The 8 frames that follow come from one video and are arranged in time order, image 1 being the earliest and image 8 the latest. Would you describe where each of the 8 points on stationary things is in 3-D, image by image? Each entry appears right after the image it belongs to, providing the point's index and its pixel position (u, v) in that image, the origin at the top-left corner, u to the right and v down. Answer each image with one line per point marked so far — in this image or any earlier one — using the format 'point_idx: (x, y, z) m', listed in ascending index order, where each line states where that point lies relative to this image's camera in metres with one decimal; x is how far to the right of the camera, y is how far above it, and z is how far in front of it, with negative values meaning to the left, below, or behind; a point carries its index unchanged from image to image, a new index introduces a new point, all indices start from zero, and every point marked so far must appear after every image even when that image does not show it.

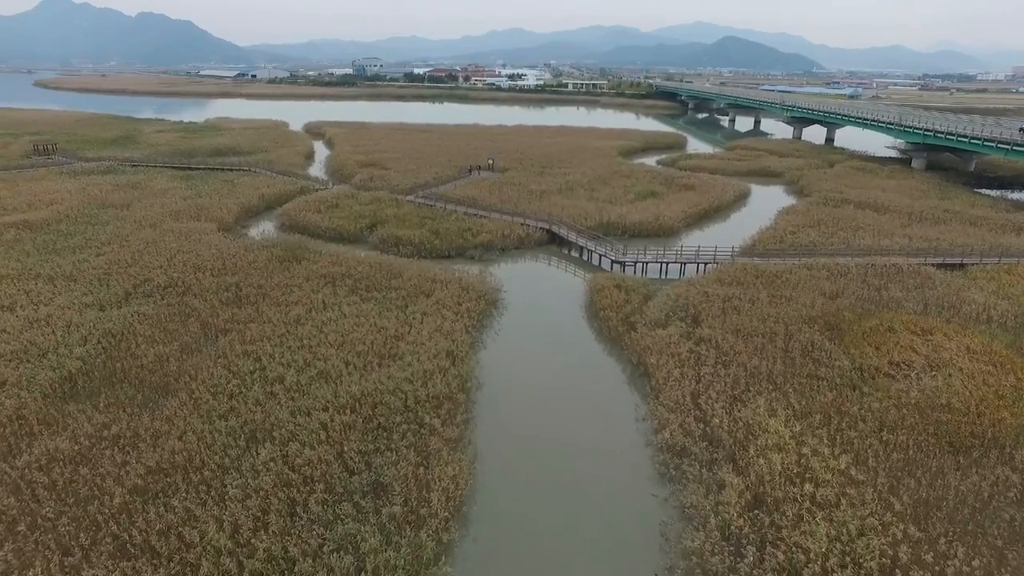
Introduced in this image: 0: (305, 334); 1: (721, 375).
0: (-5.9, -1.4, +18.6) m
1: (+5.3, -2.2, +16.5) m
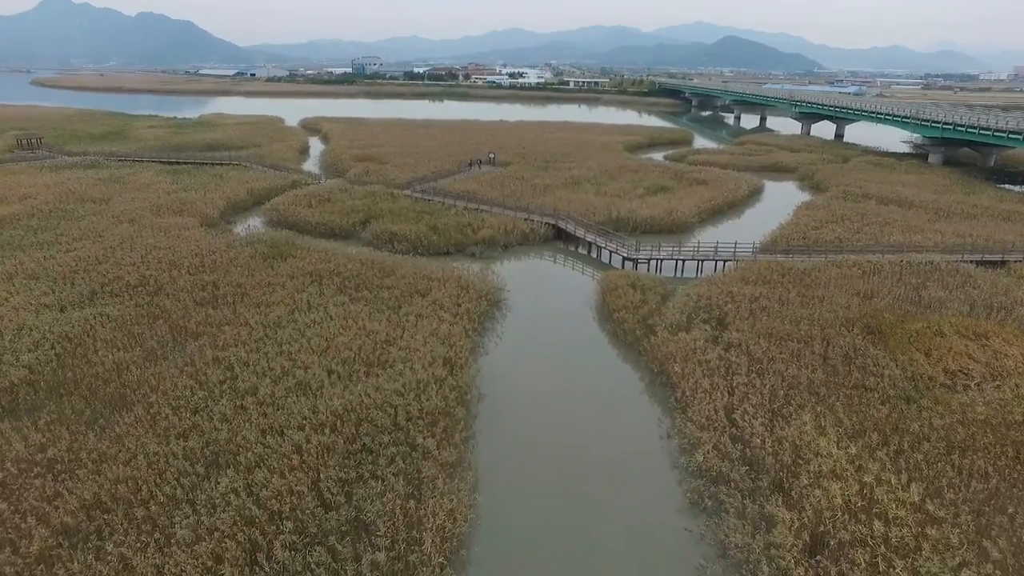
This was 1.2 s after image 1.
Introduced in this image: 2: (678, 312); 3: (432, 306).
0: (-5.8, -1.3, +16.6) m
1: (+5.4, -2.2, +14.5) m
2: (+4.9, -0.7, +19.0) m
3: (-2.3, -0.5, +18.8) m
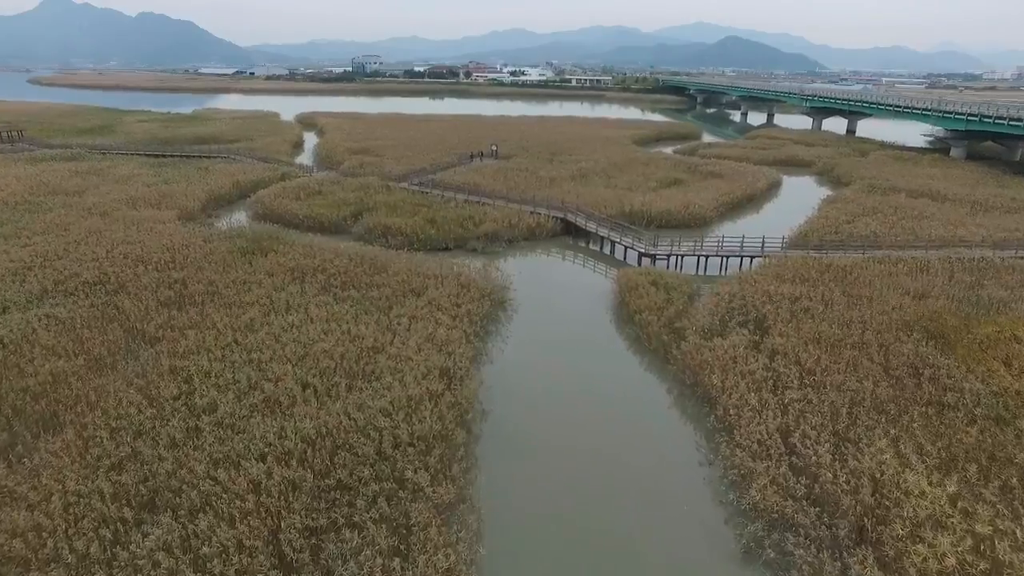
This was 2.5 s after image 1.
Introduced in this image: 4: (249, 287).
0: (-5.6, -1.3, +14.3) m
1: (+5.6, -2.1, +12.1) m
2: (+5.1, -0.7, +16.7) m
3: (-2.1, -0.5, +16.4) m
4: (-7.2, 0.0, +17.8) m
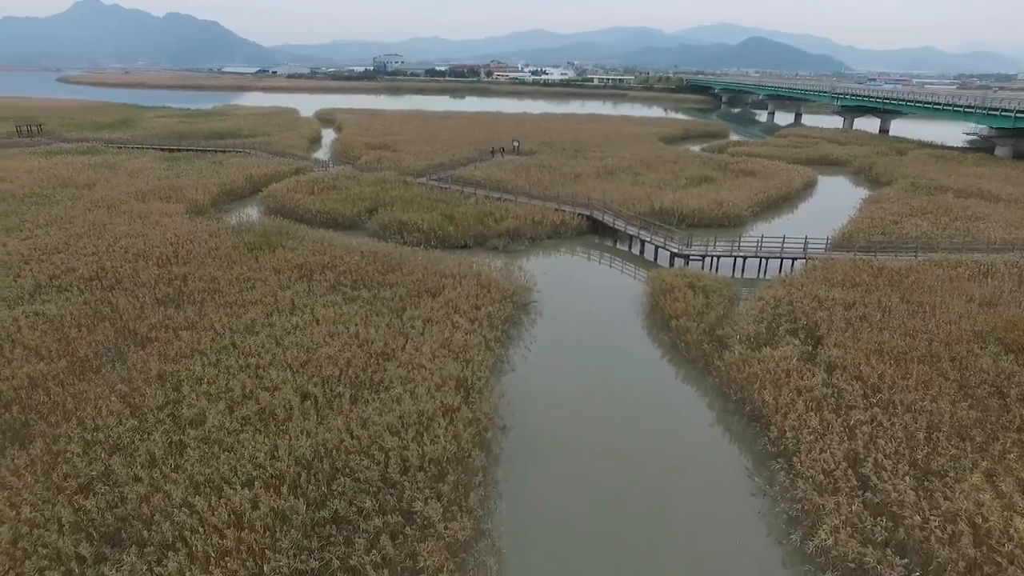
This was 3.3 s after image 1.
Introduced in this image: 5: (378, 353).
0: (-5.1, -1.2, +13.0) m
1: (+6.0, -2.2, +10.5) m
2: (+5.6, -0.8, +15.1) m
3: (-1.6, -0.5, +15.0) m
4: (-6.6, +0.1, +16.5) m
5: (-2.6, -1.3, +12.8) m
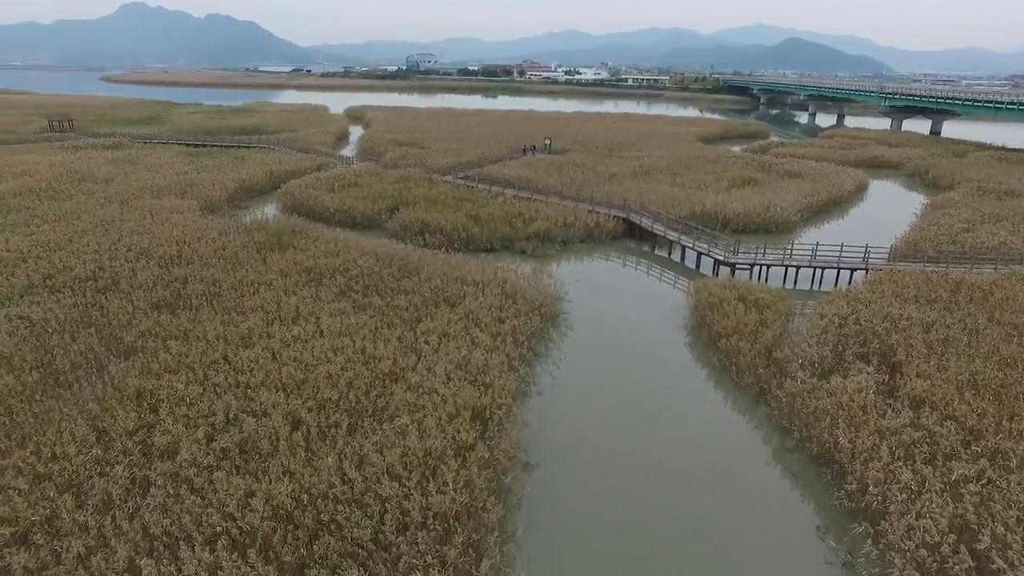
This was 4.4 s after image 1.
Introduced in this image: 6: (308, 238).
0: (-4.7, -1.4, +11.5) m
1: (+6.4, -2.5, +8.6) m
2: (+6.2, -1.1, +13.1) m
3: (-1.0, -0.7, +13.4) m
4: (-6.0, 0.0, +15.1) m
5: (-2.2, -1.5, +11.2) m
6: (-6.1, +1.5, +19.5) m
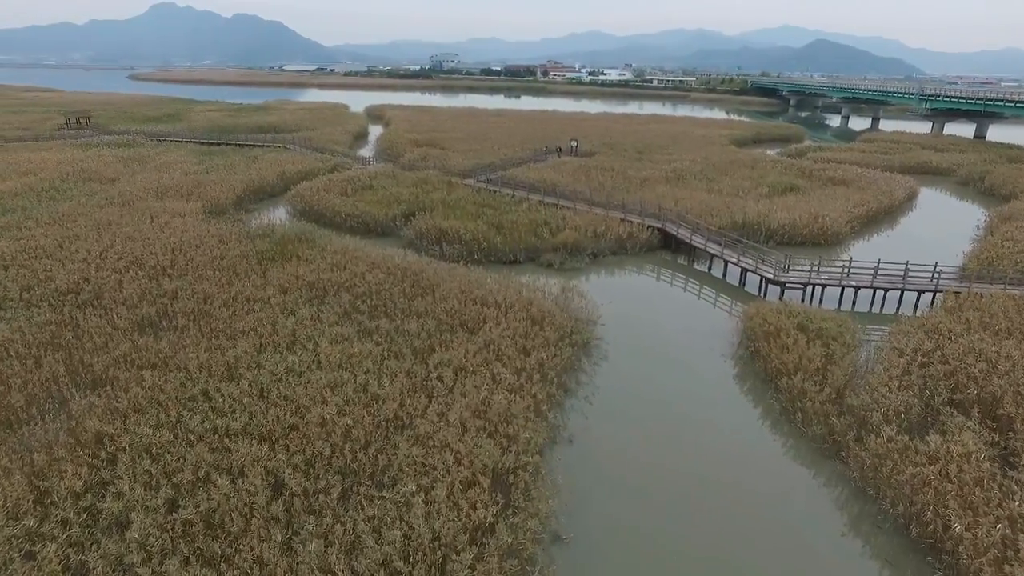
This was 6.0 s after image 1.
0: (-4.3, -1.8, +9.8) m
1: (+6.7, -3.1, +6.5) m
2: (+6.6, -1.7, +11.1) m
3: (-0.5, -1.1, +11.6) m
4: (-5.4, -0.4, +13.5) m
5: (-1.8, -1.9, +9.4) m
6: (-5.4, +1.1, +17.9) m
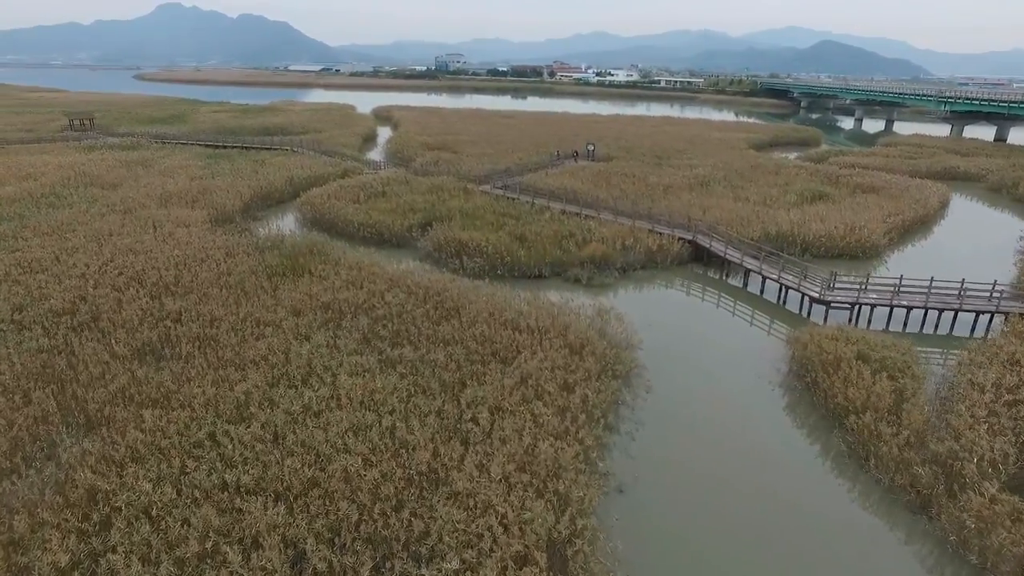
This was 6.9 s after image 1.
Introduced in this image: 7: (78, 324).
0: (-3.6, -2.2, +8.6) m
1: (+7.3, -3.6, +5.3) m
2: (+7.3, -2.1, +9.9) m
3: (+0.1, -1.6, +10.4) m
4: (-4.8, -0.8, +12.3) m
5: (-1.2, -2.3, +8.2) m
6: (-4.7, +0.7, +16.8) m
7: (-8.5, -0.7, +12.8) m
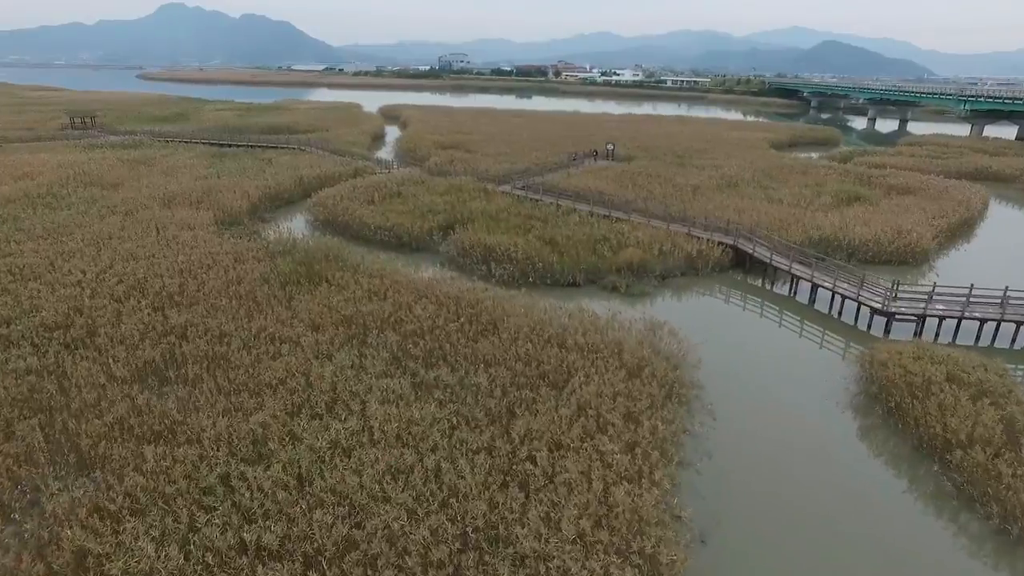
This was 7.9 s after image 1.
0: (-2.8, -2.4, +7.3) m
1: (+8.1, -3.8, +3.9) m
2: (+8.1, -2.4, +8.5) m
3: (+0.9, -1.8, +9.0) m
4: (-4.0, -1.1, +11.0) m
5: (-0.4, -2.6, +6.9) m
6: (-3.9, +0.5, +15.4) m
7: (-7.7, -0.9, +11.4) m
